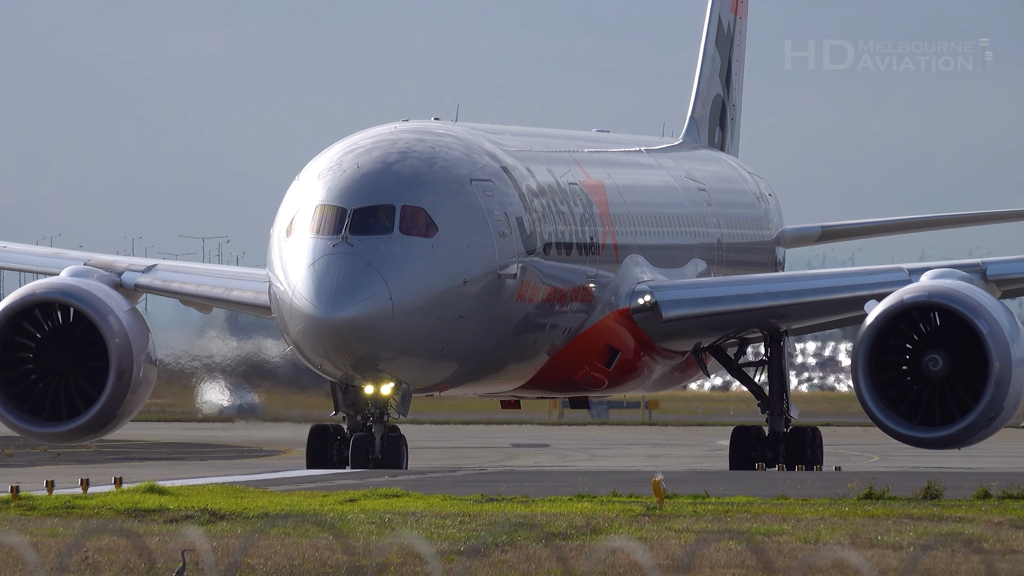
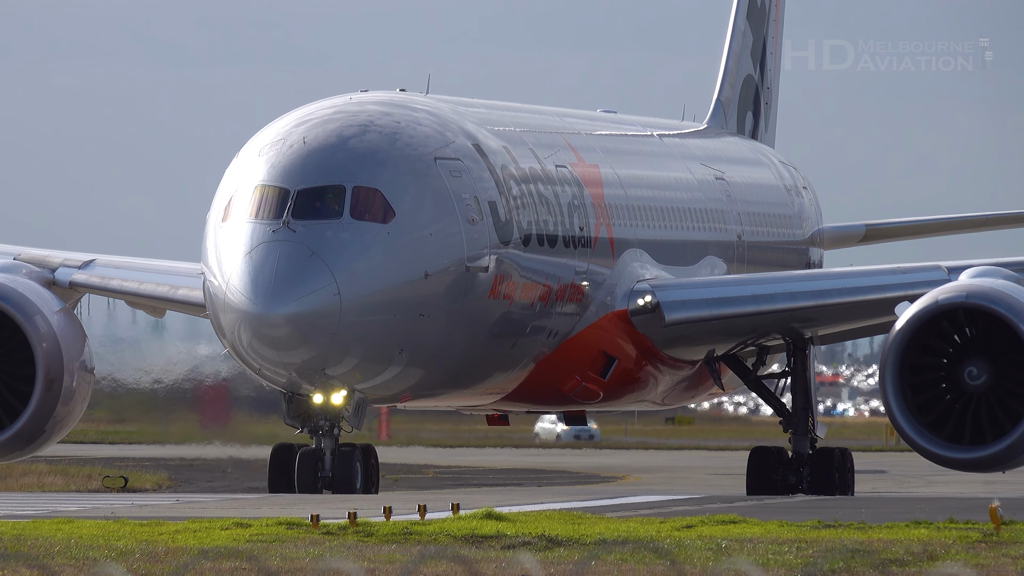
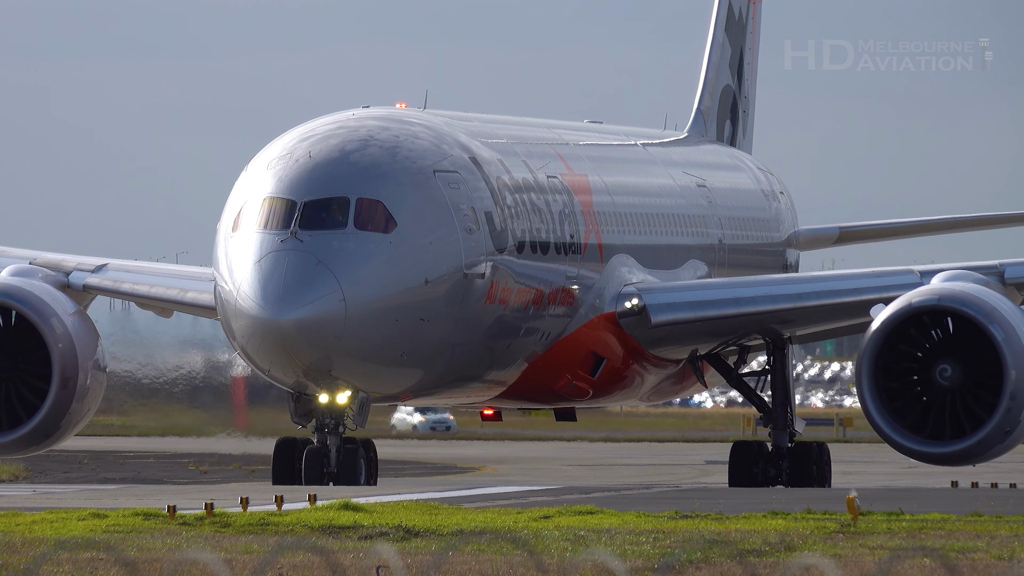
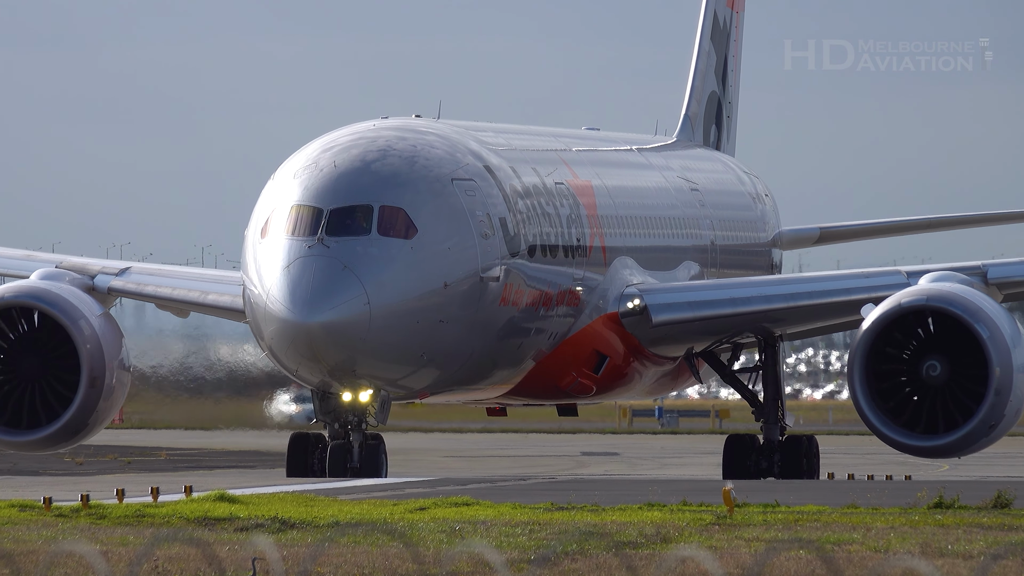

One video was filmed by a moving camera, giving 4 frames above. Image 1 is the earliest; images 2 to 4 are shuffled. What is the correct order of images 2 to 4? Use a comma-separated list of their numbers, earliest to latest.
4, 3, 2
